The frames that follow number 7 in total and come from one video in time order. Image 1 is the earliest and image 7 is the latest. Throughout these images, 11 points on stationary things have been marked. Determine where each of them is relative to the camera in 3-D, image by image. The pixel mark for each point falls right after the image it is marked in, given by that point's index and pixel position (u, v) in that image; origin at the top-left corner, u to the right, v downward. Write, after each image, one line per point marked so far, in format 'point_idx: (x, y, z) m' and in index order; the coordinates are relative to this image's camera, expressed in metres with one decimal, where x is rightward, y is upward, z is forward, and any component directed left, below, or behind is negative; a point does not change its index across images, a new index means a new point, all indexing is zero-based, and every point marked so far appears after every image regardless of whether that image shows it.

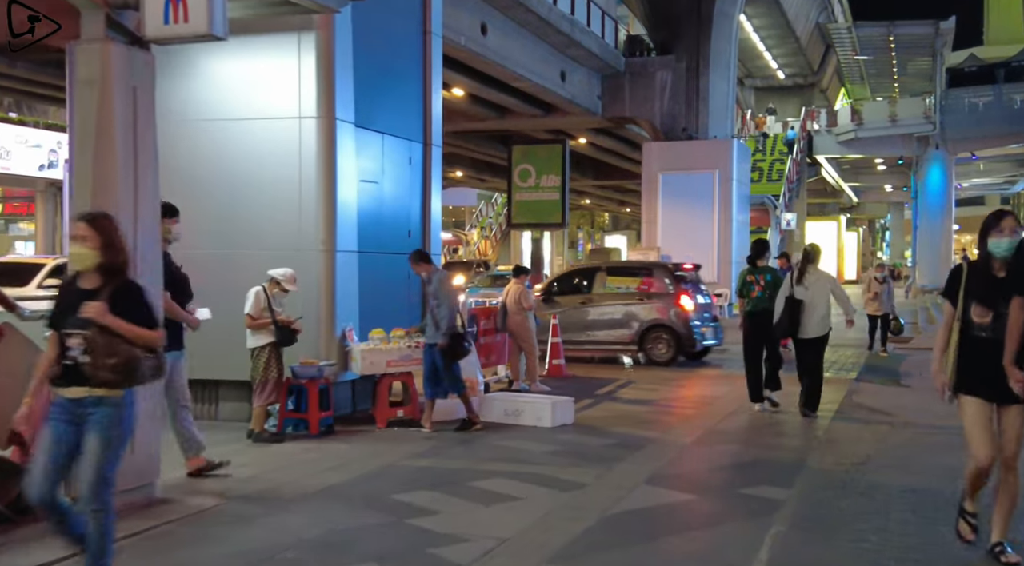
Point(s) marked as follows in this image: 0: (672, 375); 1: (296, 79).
0: (+2.3, -1.4, +15.4) m
1: (-2.0, +1.9, +9.9) m
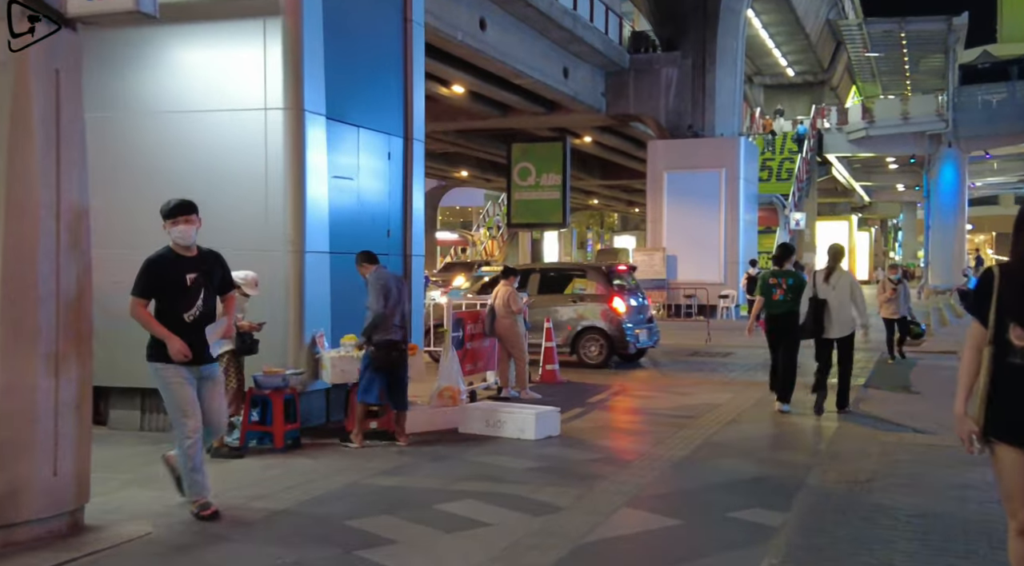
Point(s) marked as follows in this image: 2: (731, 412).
0: (+2.2, -1.4, +14.7) m
1: (-2.2, +1.9, +9.3) m
2: (+2.4, -1.4, +11.7) m
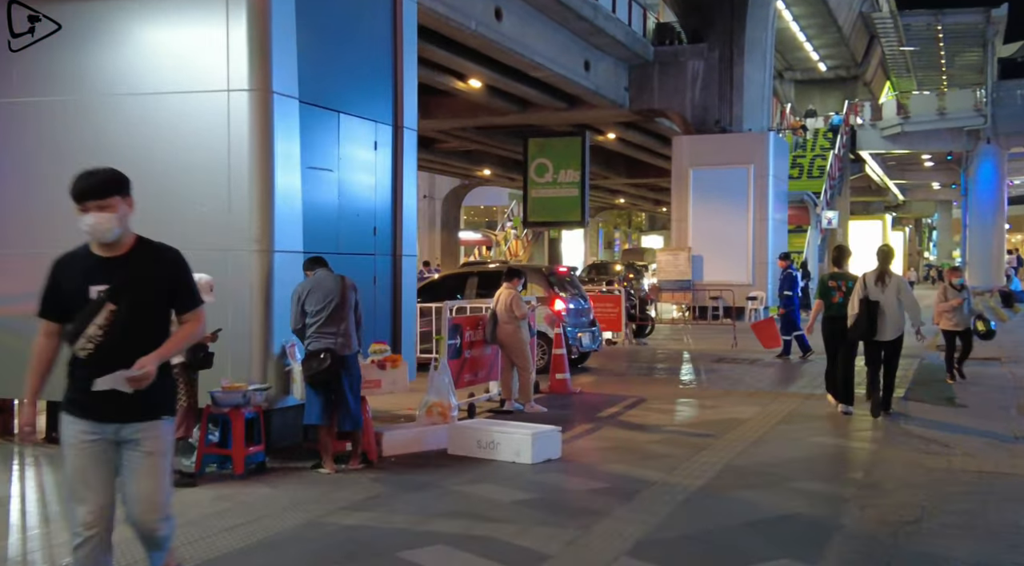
0: (+2.3, -1.5, +13.6) m
1: (-2.3, +1.9, +8.3) m
2: (+2.5, -1.5, +10.5) m
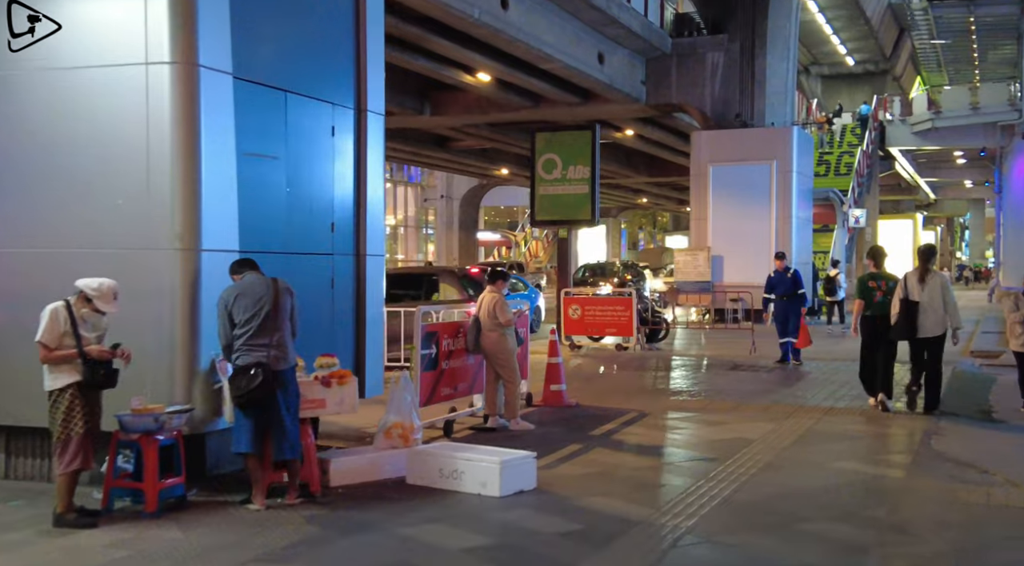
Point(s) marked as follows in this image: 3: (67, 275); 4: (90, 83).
0: (+2.2, -1.5, +12.4) m
1: (-2.5, +1.9, +7.2) m
2: (+2.3, -1.5, +9.3) m
3: (-3.1, 0.0, +7.4) m
4: (-3.0, +1.4, +7.3) m
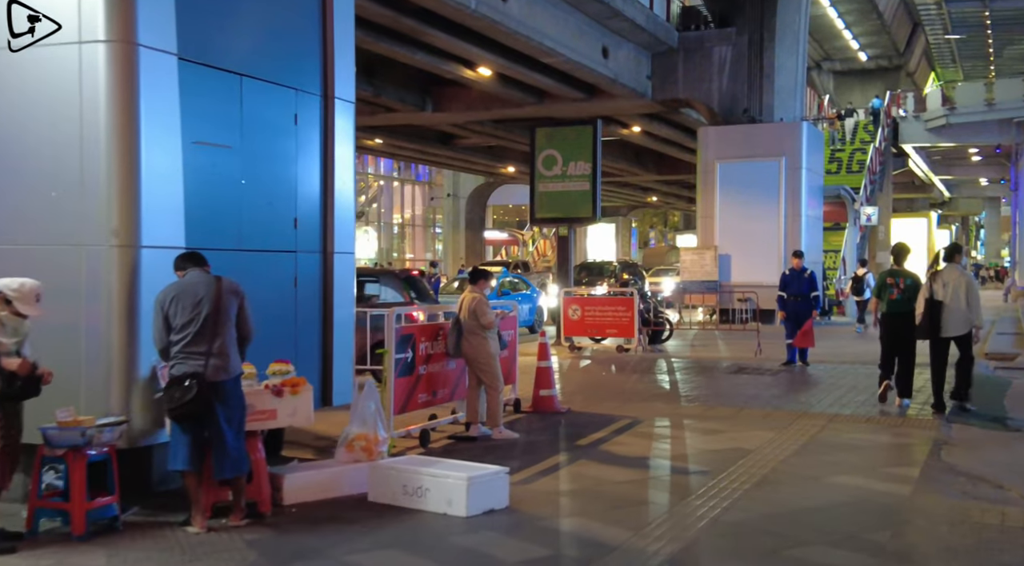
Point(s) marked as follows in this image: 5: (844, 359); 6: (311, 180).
0: (+2.1, -1.5, +11.7) m
1: (-2.7, +1.9, +6.6) m
2: (+2.1, -1.5, +8.7) m
3: (-3.3, 0.0, +6.8) m
4: (-3.2, +1.4, +6.8) m
5: (+5.9, -1.4, +18.7) m
6: (-1.6, +0.8, +8.3) m
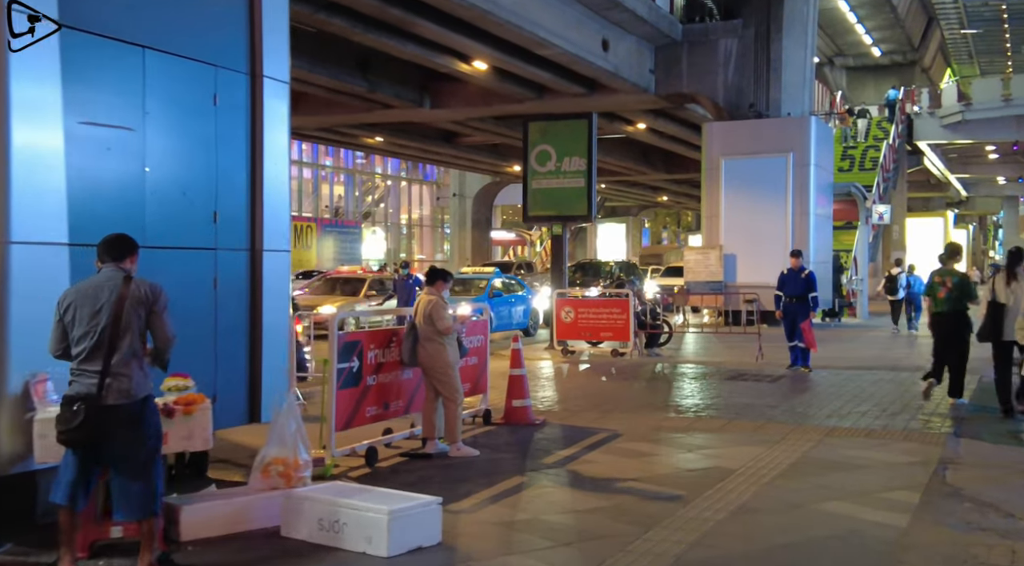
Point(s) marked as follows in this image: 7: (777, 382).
0: (+1.7, -1.5, +10.8) m
1: (-3.1, +1.8, +5.7) m
2: (+1.7, -1.5, +7.7) m
3: (-3.7, 0.0, +5.9) m
4: (-3.6, +1.4, +5.9) m
5: (+5.7, -1.4, +17.7) m
6: (-2.0, +0.8, +7.5) m
7: (+3.8, -1.4, +15.1) m
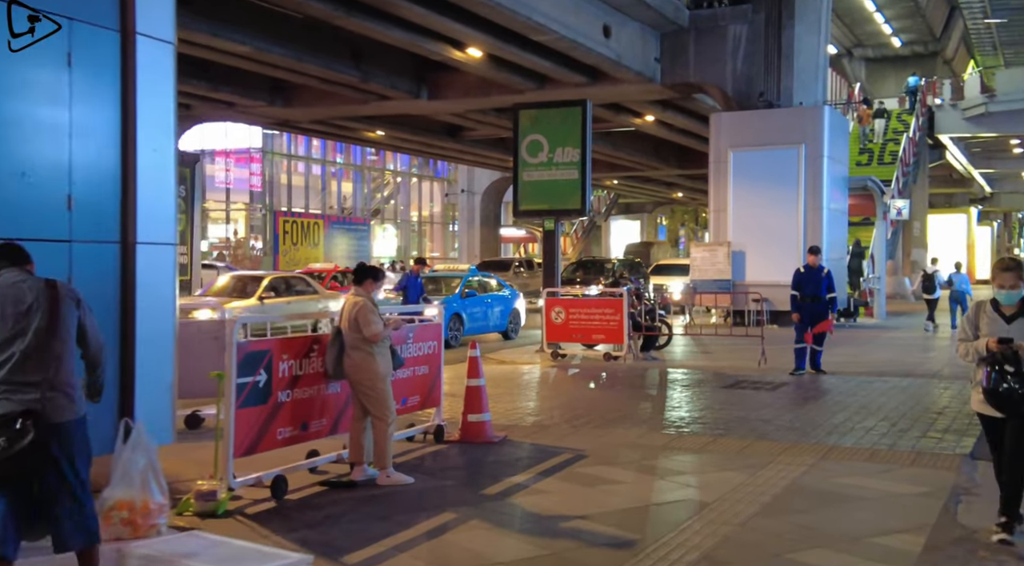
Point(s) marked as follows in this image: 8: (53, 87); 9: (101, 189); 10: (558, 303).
0: (+1.3, -1.5, +9.5) m
1: (-3.6, +1.8, +4.5) m
2: (+1.3, -1.5, +6.4) m
3: (-4.2, 0.0, +4.7) m
4: (-4.1, +1.4, +4.7) m
5: (+5.5, -1.3, +16.3) m
6: (-2.4, +0.8, +6.2) m
7: (+3.5, -1.4, +13.8) m
8: (-2.6, +1.1, +6.0) m
9: (-2.4, +0.6, +6.3) m
10: (+0.8, -0.3, +18.2) m
